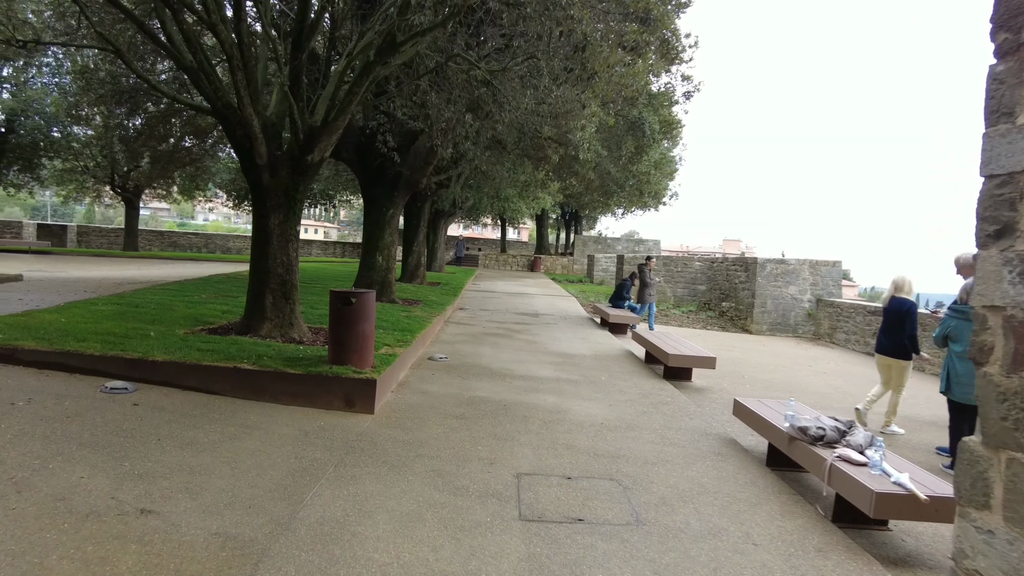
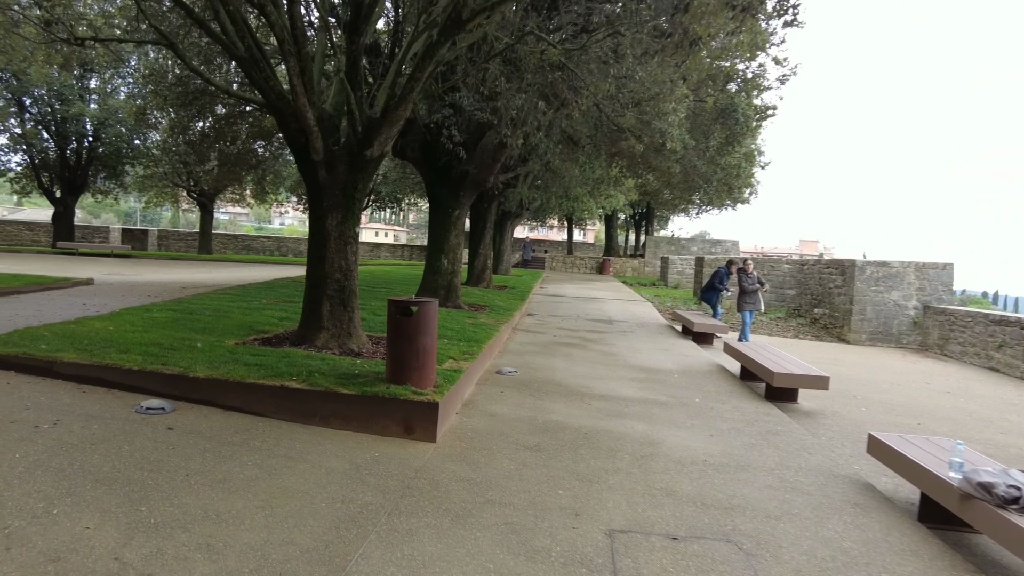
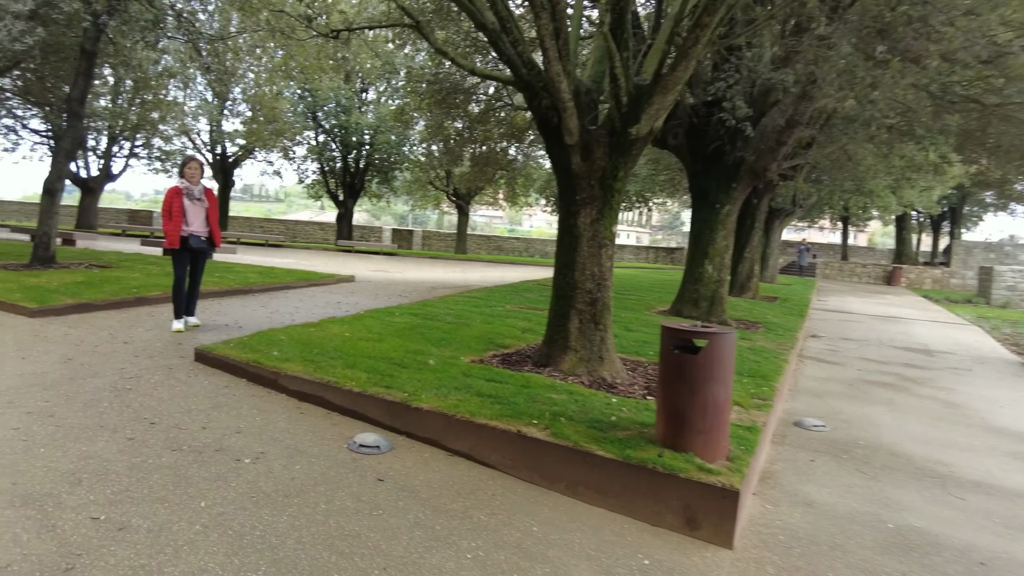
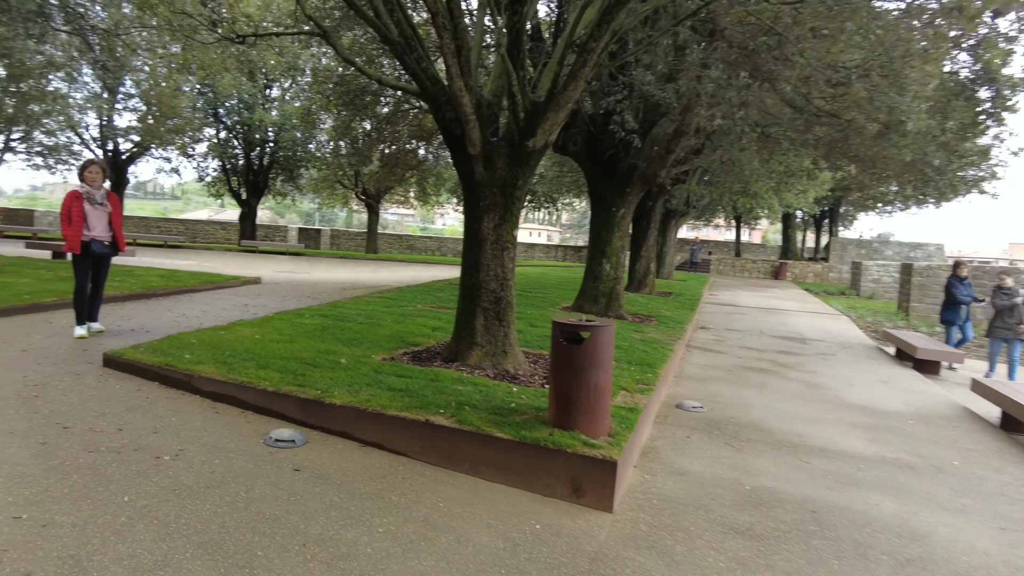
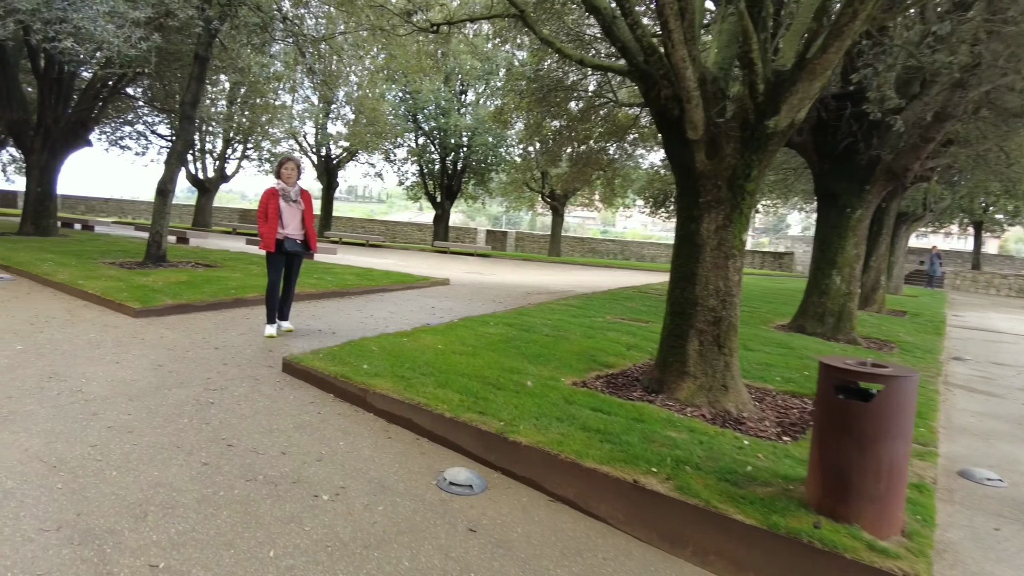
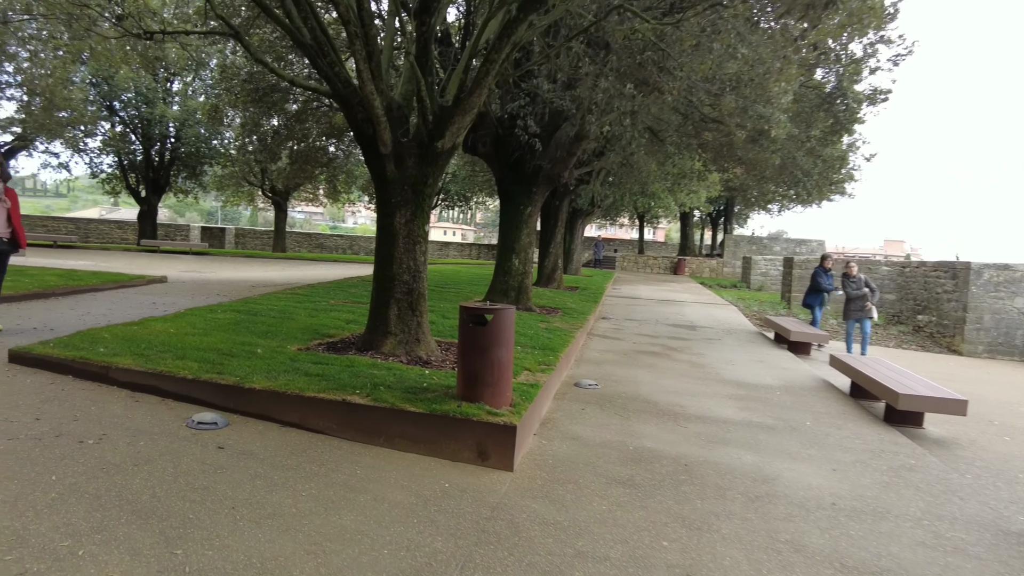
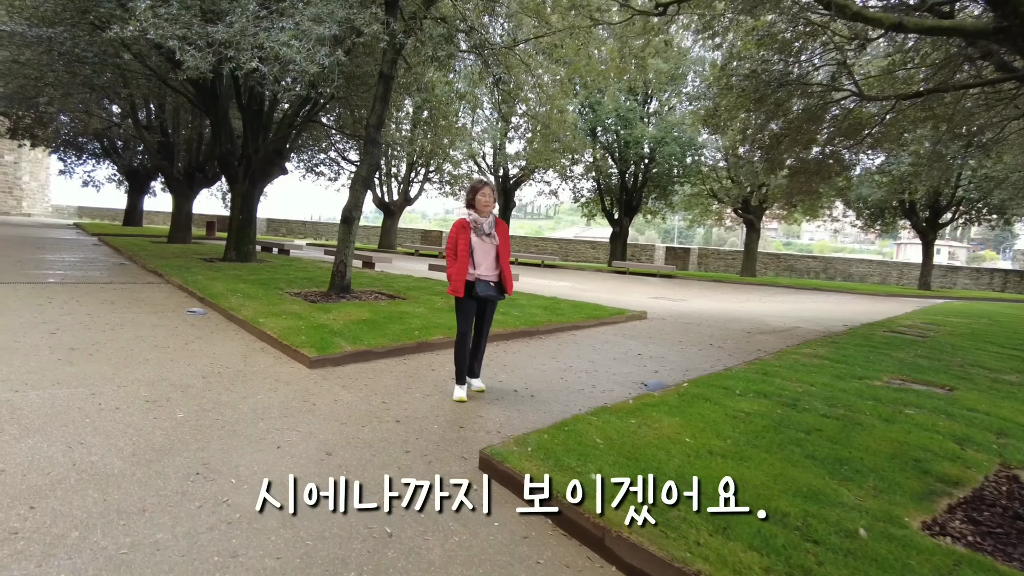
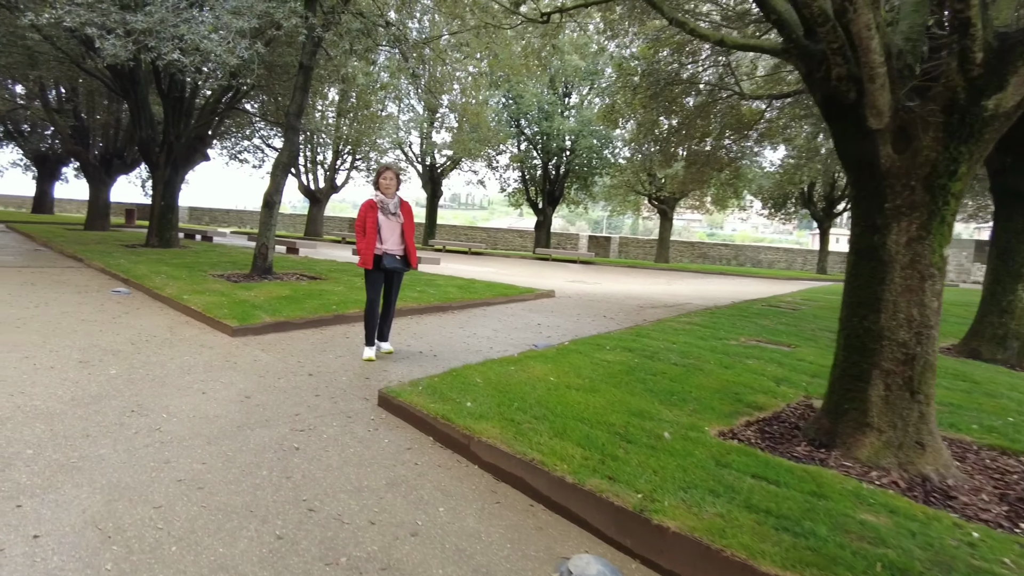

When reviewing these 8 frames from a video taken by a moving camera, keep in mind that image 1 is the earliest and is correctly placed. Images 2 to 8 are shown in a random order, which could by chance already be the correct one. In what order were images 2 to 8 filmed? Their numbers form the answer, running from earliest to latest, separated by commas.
2, 6, 4, 3, 5, 8, 7
